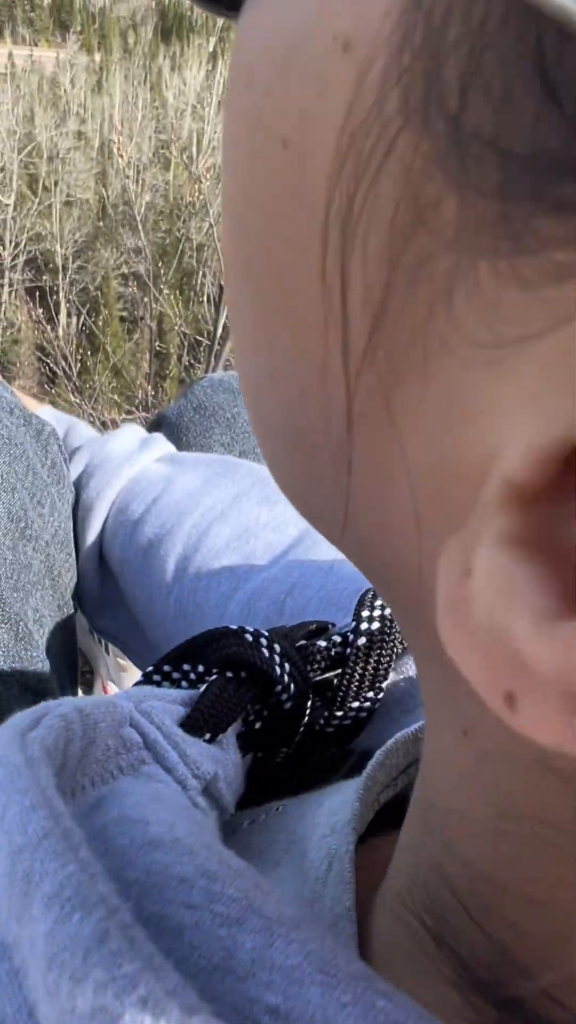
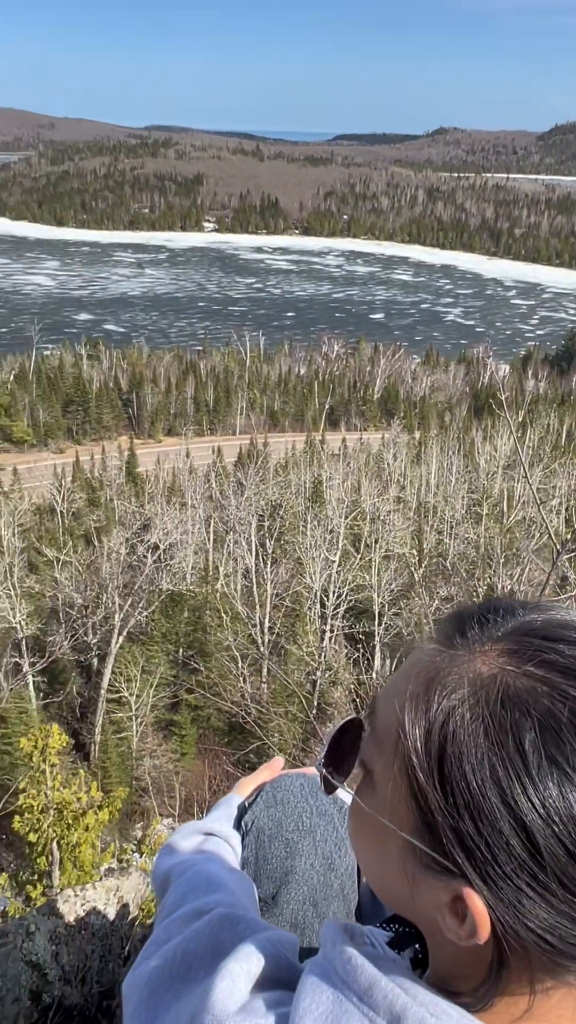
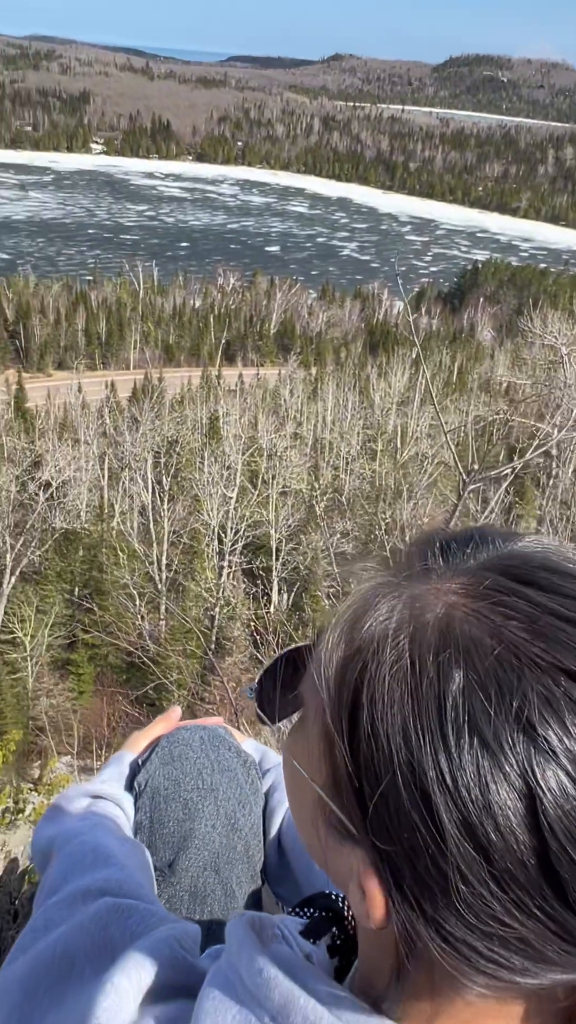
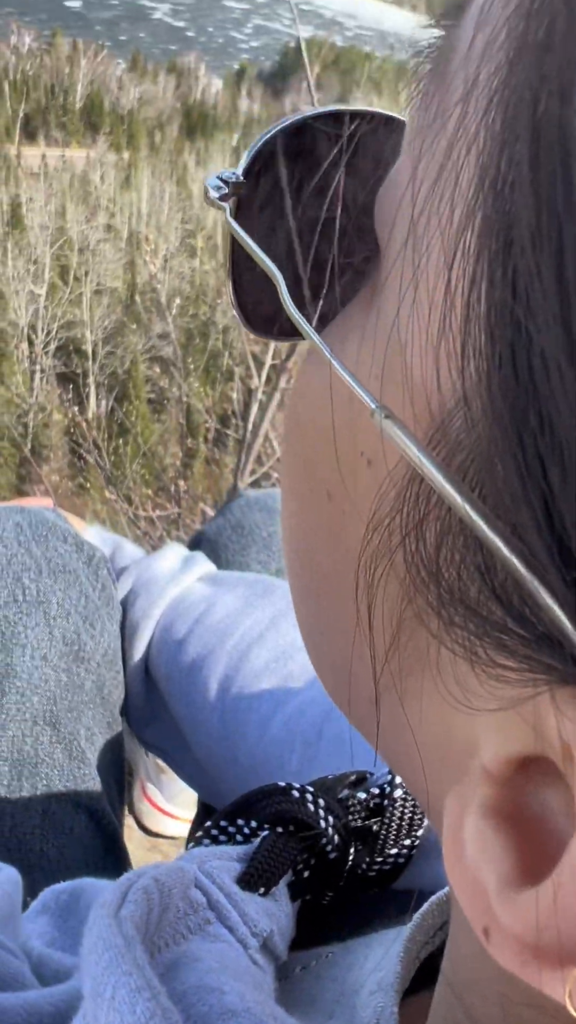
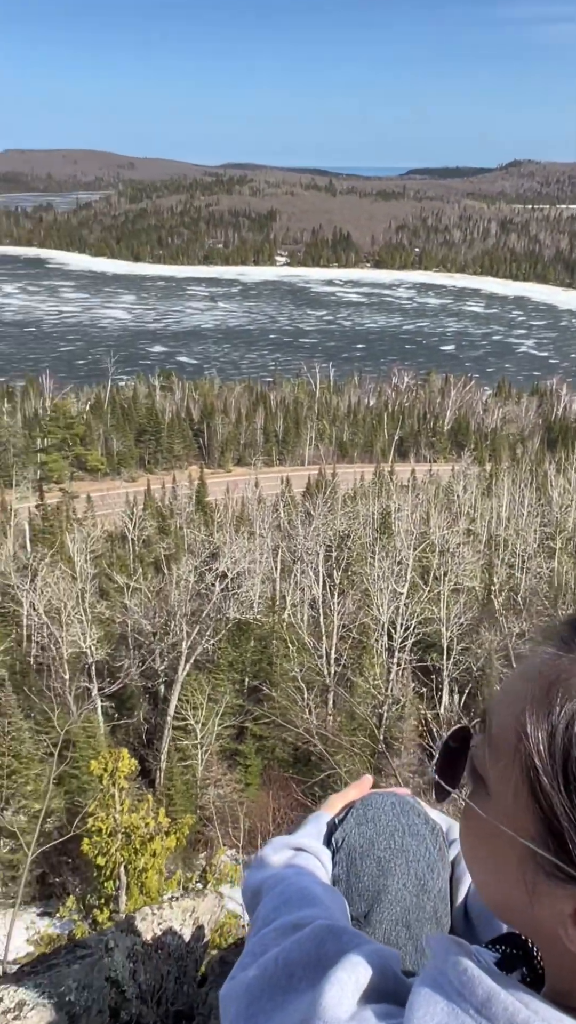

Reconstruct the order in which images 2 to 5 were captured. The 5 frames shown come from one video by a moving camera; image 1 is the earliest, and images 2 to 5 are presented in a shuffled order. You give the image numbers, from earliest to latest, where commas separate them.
4, 3, 2, 5
